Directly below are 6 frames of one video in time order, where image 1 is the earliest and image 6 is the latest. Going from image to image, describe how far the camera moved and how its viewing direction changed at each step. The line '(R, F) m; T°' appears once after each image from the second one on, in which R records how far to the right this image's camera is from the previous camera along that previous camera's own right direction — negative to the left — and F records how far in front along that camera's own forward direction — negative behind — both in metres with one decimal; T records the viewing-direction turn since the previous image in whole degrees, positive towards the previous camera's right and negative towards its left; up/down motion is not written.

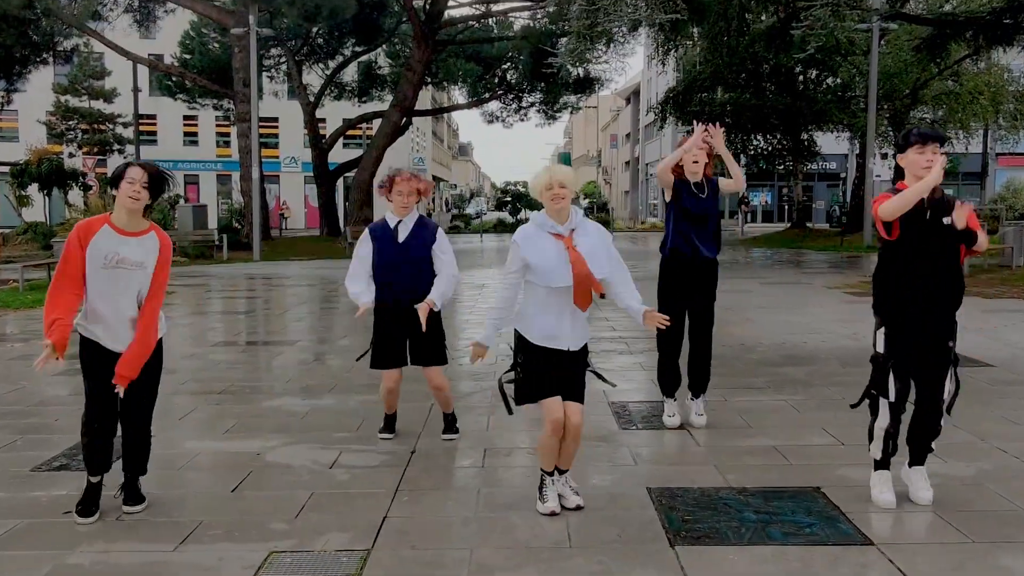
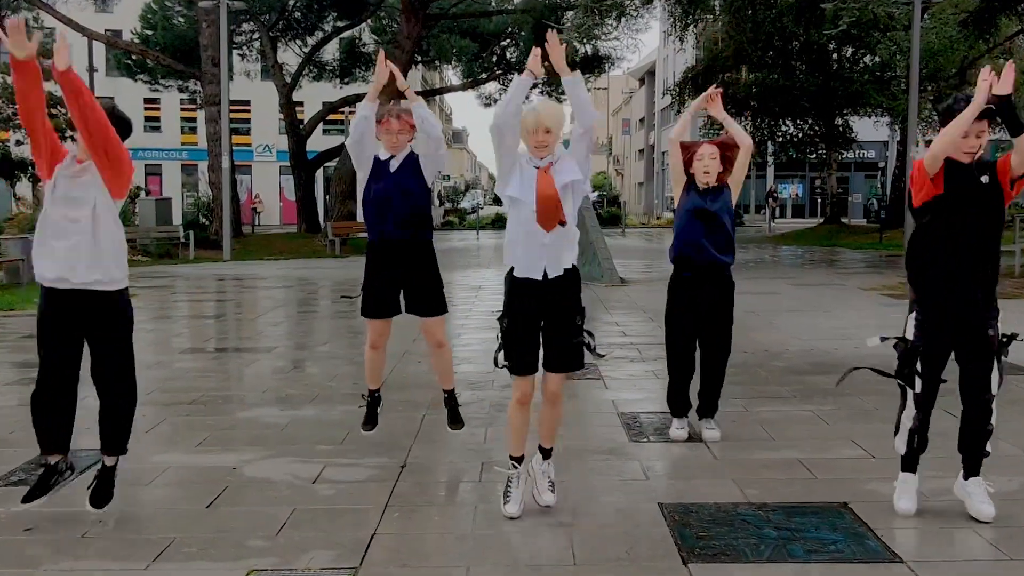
(+0.1, +0.5) m; -1°
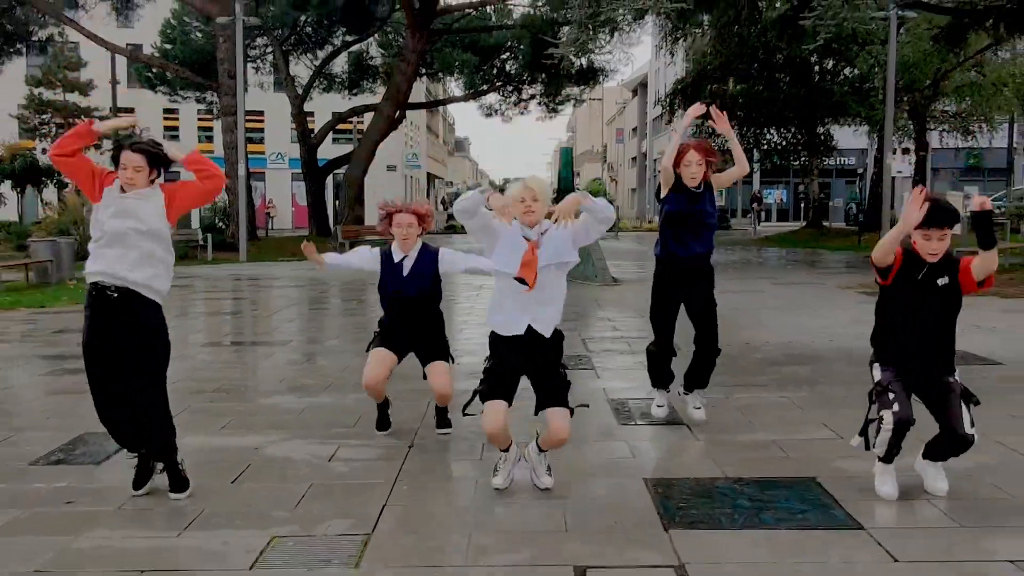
(0.0, -0.5) m; 0°
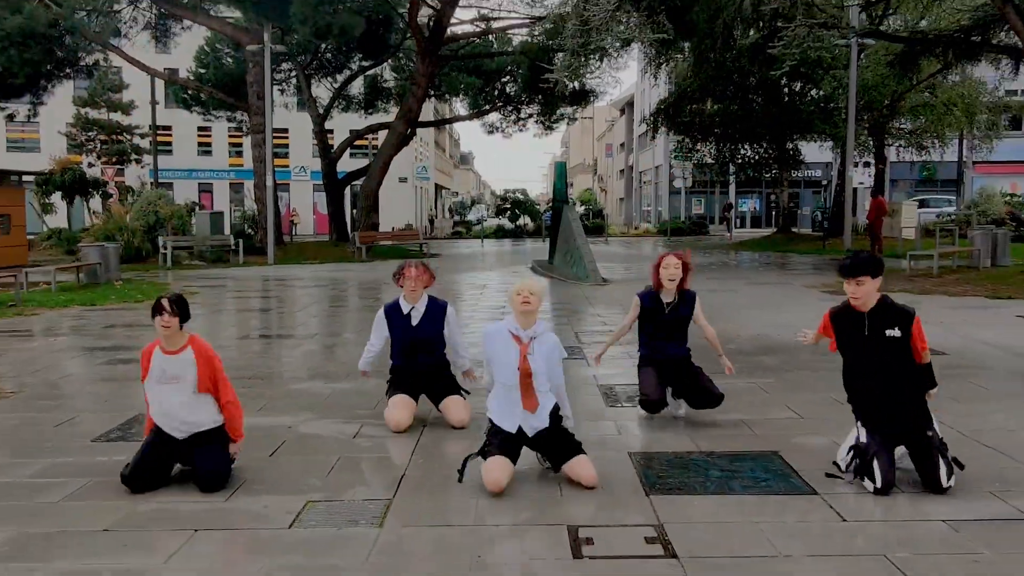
(-0.1, -0.8) m; +1°
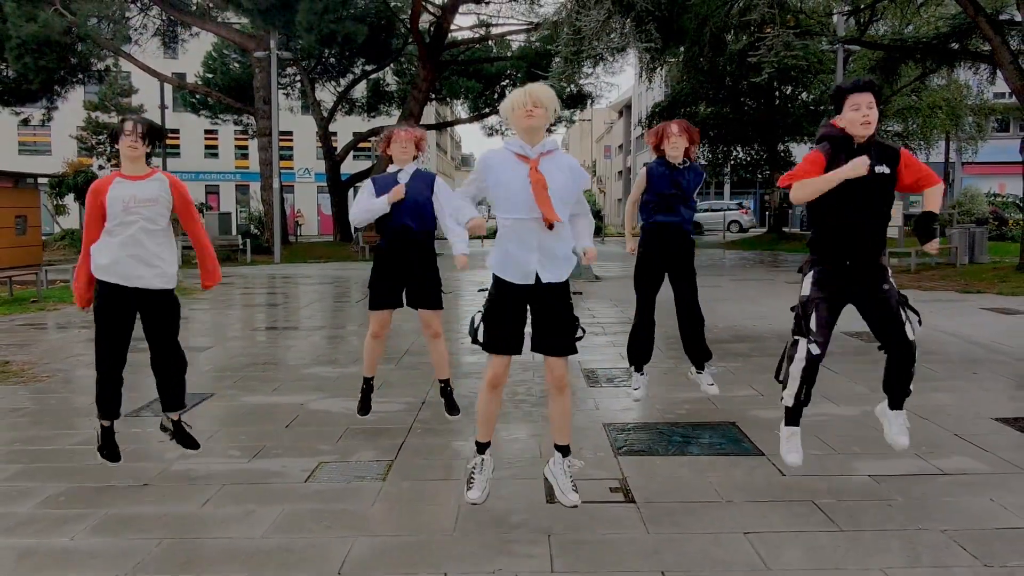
(+0.1, -0.7) m; 0°
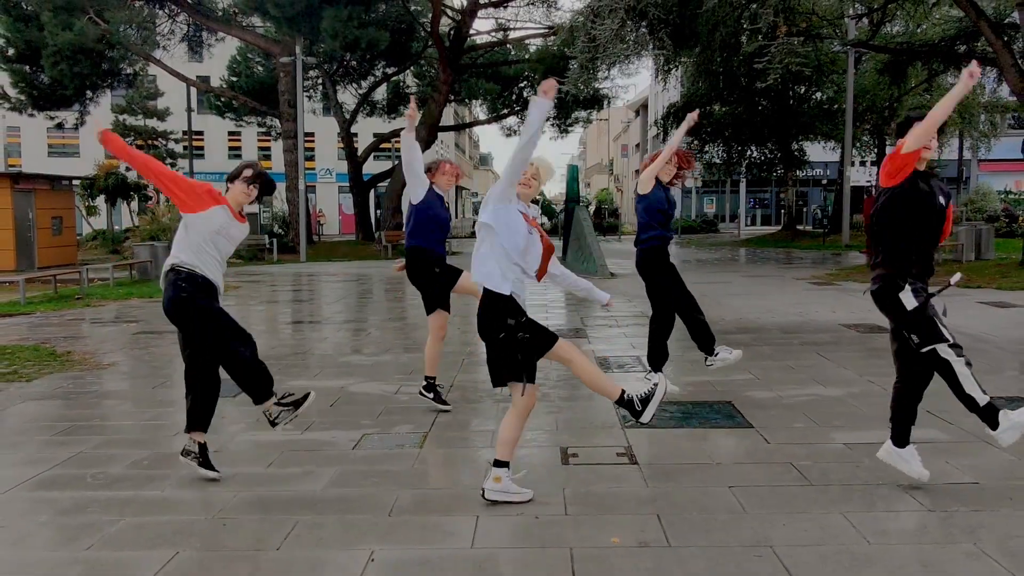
(0.0, -0.7) m; -1°
